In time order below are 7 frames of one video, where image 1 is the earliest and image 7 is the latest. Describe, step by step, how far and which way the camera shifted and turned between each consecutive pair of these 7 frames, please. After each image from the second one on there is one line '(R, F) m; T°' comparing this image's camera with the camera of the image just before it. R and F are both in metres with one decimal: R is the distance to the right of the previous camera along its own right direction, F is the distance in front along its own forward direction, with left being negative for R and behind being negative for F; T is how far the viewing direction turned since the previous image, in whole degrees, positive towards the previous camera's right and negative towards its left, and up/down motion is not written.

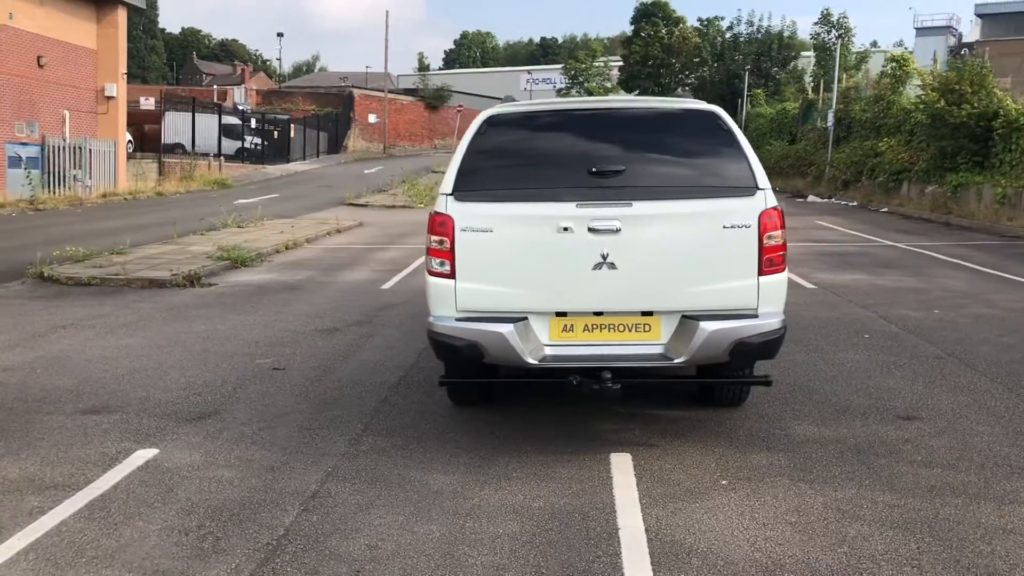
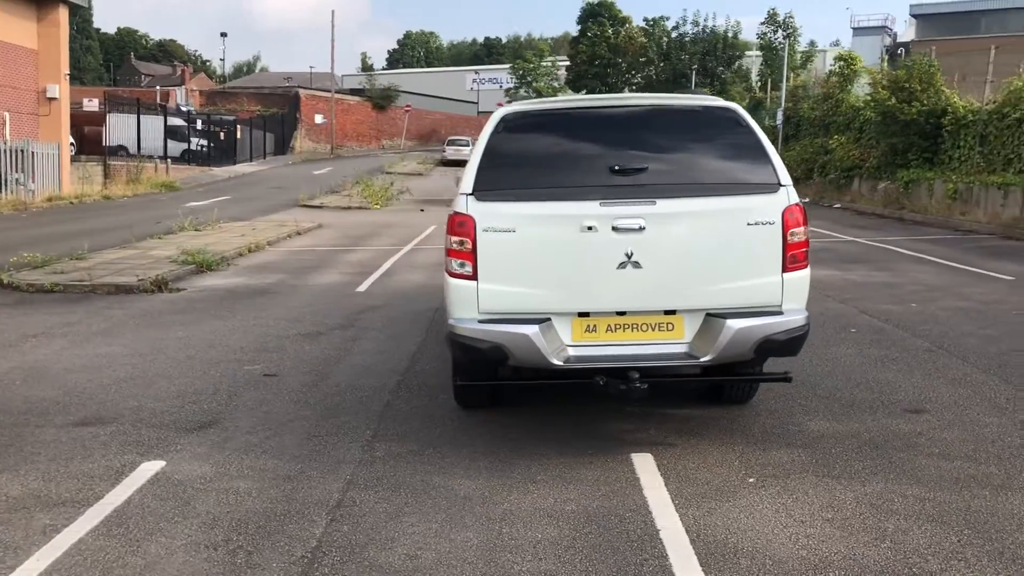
(-0.4, +0.1) m; +3°
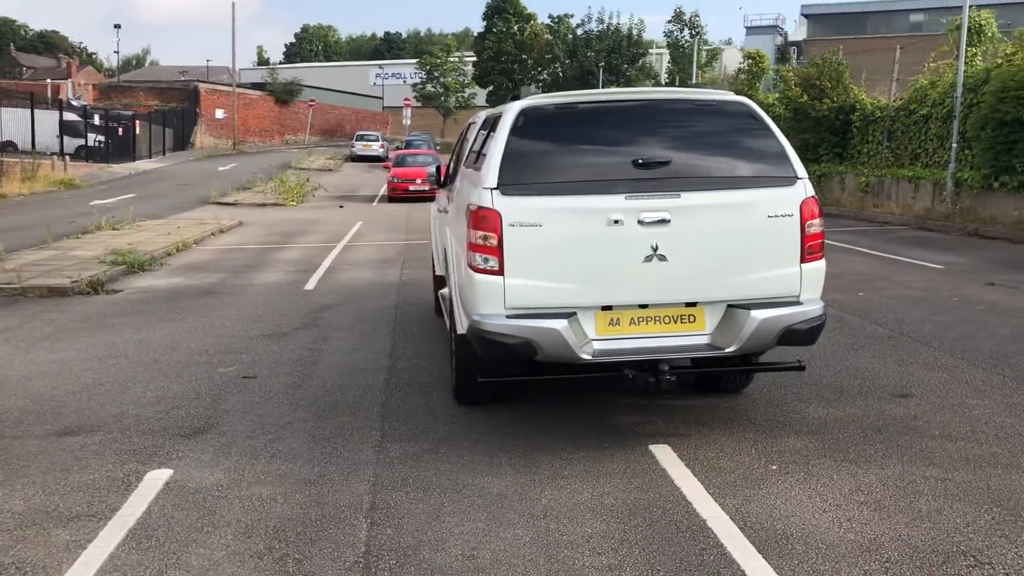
(-0.6, +0.1) m; +6°
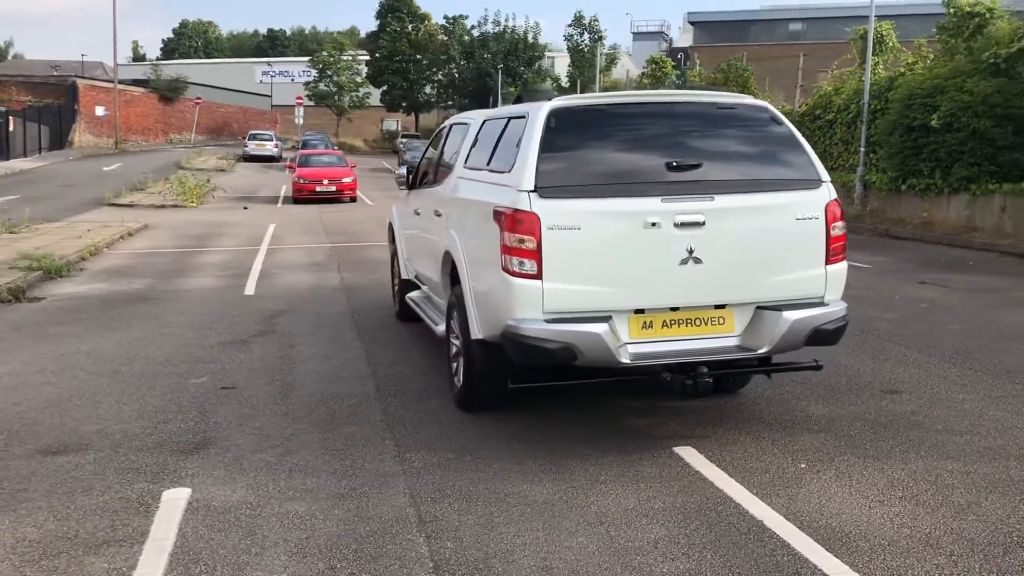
(-0.7, +0.1) m; +7°
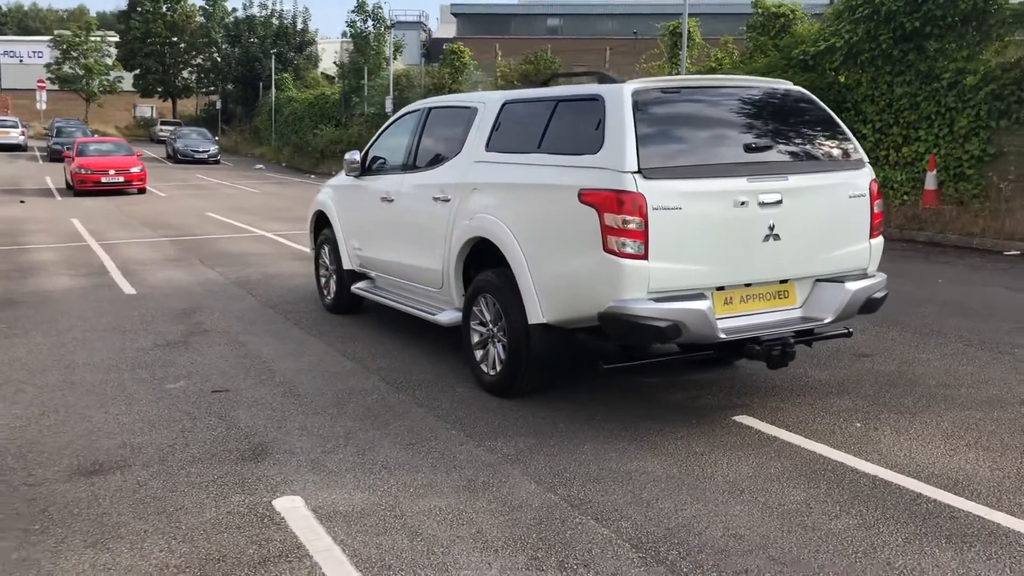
(-1.7, +0.2) m; +15°
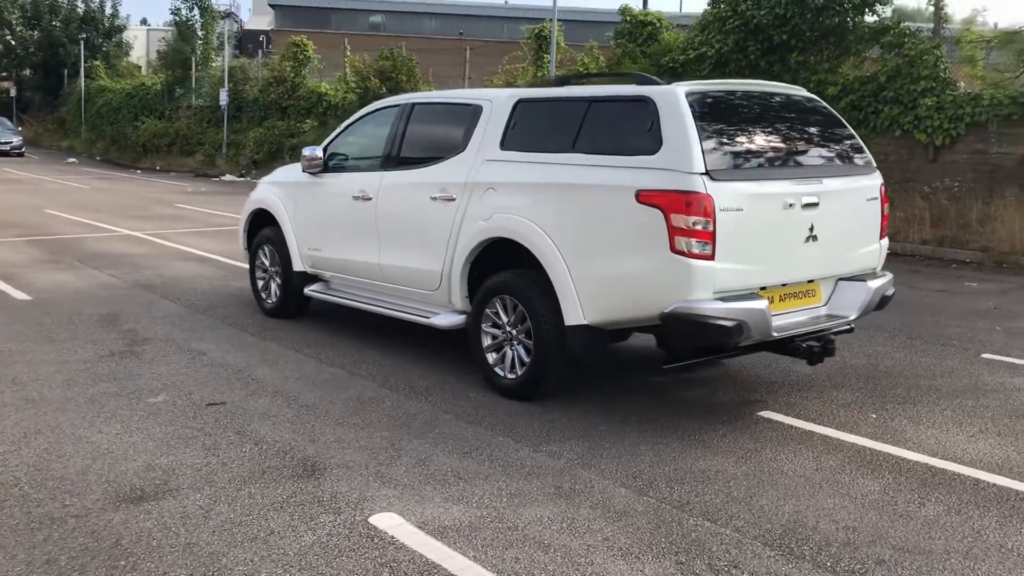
(-1.2, +0.2) m; +11°
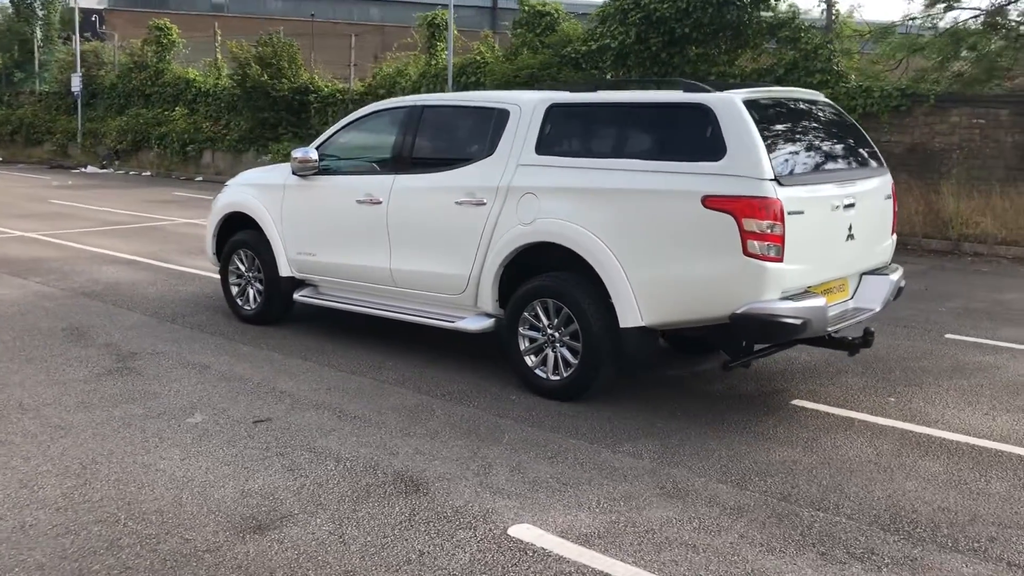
(-1.2, 0.0) m; +9°
